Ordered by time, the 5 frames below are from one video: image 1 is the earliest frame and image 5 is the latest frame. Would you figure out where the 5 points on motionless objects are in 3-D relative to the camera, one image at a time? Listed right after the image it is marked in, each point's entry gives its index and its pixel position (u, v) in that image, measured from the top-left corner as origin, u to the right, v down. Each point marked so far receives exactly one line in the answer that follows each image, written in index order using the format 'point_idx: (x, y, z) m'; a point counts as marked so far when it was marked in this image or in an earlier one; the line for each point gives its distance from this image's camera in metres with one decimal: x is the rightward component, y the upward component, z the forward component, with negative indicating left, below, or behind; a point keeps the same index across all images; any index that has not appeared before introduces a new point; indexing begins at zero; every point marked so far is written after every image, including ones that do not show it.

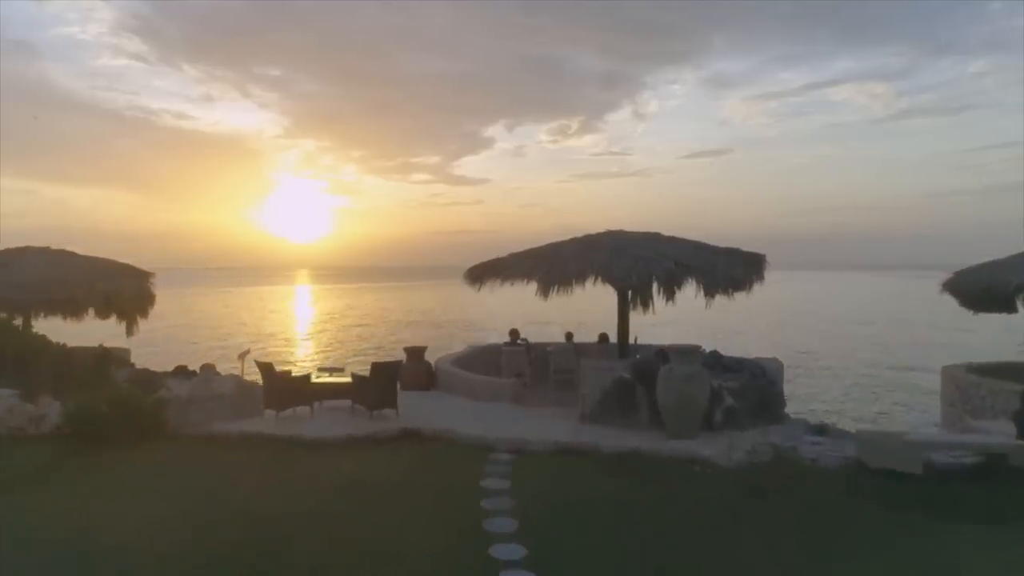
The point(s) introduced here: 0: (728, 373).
0: (+2.7, -1.1, +8.8) m
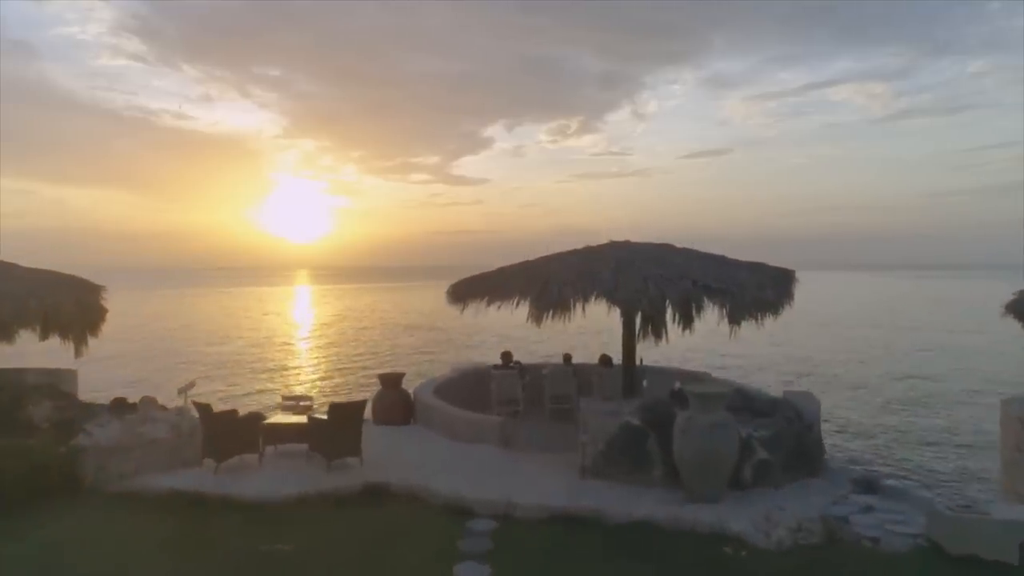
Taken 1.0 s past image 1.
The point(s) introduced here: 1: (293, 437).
0: (+2.6, -1.4, +7.3) m
1: (-2.6, -1.8, +8.3) m
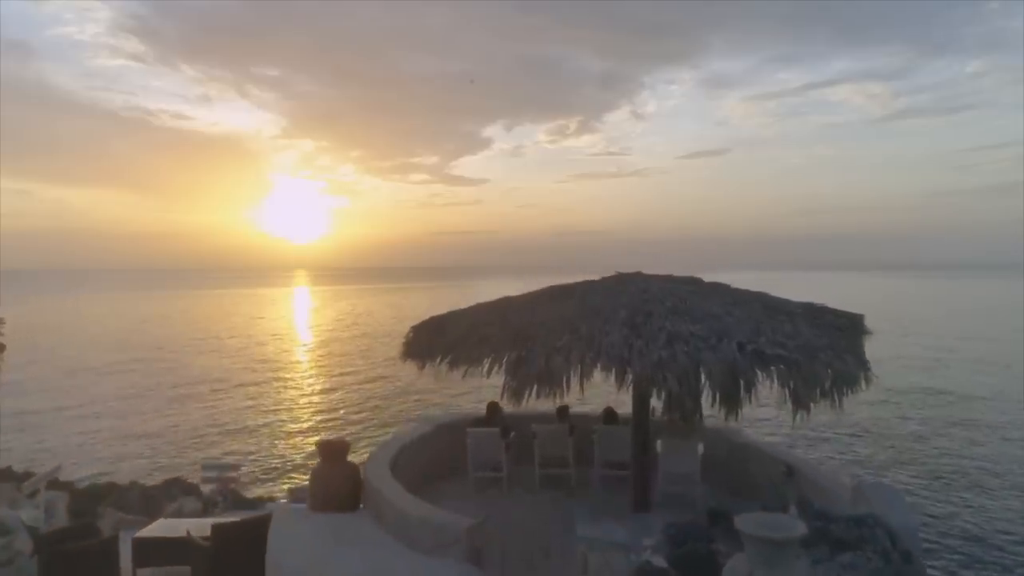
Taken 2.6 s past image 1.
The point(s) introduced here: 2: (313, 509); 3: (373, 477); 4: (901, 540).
0: (+2.3, -1.9, +4.9) m
1: (-2.8, -2.3, +5.9) m
2: (-2.3, -2.5, +8.0) m
3: (-1.6, -2.2, +7.9) m
4: (+3.0, -1.9, +5.3) m
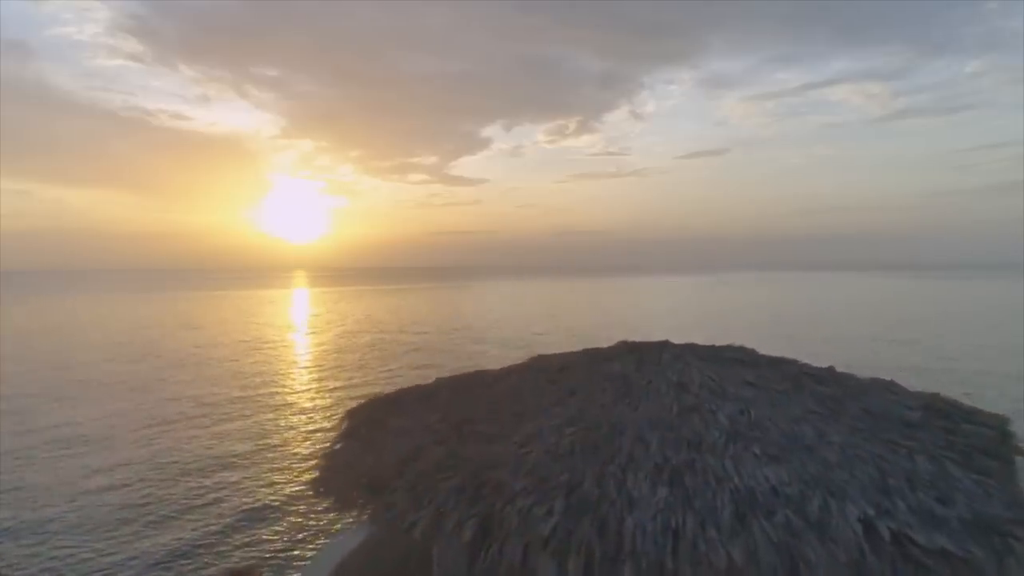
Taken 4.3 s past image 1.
0: (+2.1, -2.5, +2.6) m
1: (-3.1, -2.9, +3.6) m
2: (-2.5, -3.1, +5.7) m
3: (-1.8, -2.7, +5.5) m
4: (+2.7, -2.5, +3.0) m
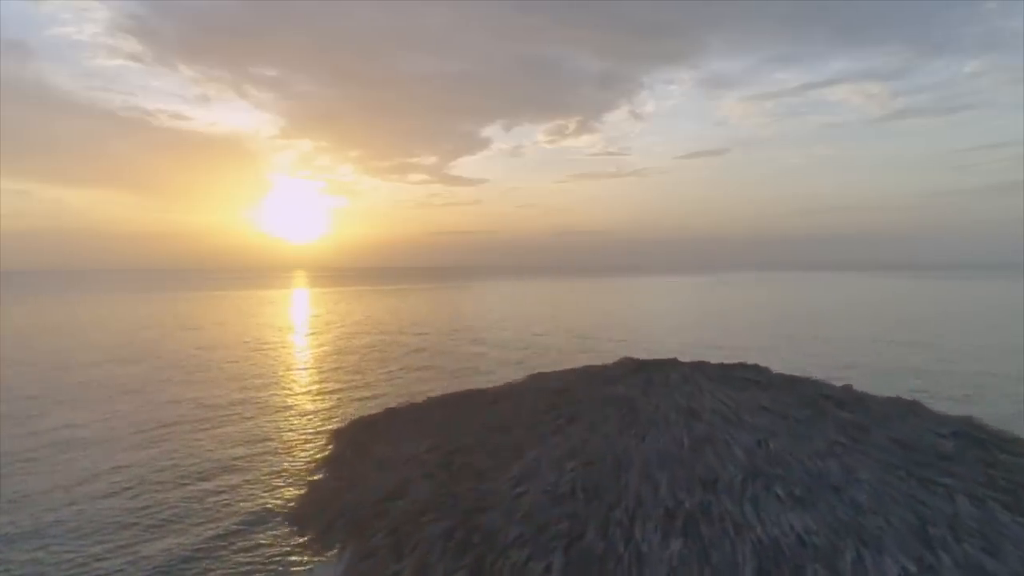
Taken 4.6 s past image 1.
0: (+3.5, -2.3, +4.3) m
1: (-1.7, -2.7, +5.3) m
2: (-1.2, -3.0, +7.4) m
3: (-0.4, -2.6, +7.2) m
4: (+4.1, -2.3, +4.7) m
